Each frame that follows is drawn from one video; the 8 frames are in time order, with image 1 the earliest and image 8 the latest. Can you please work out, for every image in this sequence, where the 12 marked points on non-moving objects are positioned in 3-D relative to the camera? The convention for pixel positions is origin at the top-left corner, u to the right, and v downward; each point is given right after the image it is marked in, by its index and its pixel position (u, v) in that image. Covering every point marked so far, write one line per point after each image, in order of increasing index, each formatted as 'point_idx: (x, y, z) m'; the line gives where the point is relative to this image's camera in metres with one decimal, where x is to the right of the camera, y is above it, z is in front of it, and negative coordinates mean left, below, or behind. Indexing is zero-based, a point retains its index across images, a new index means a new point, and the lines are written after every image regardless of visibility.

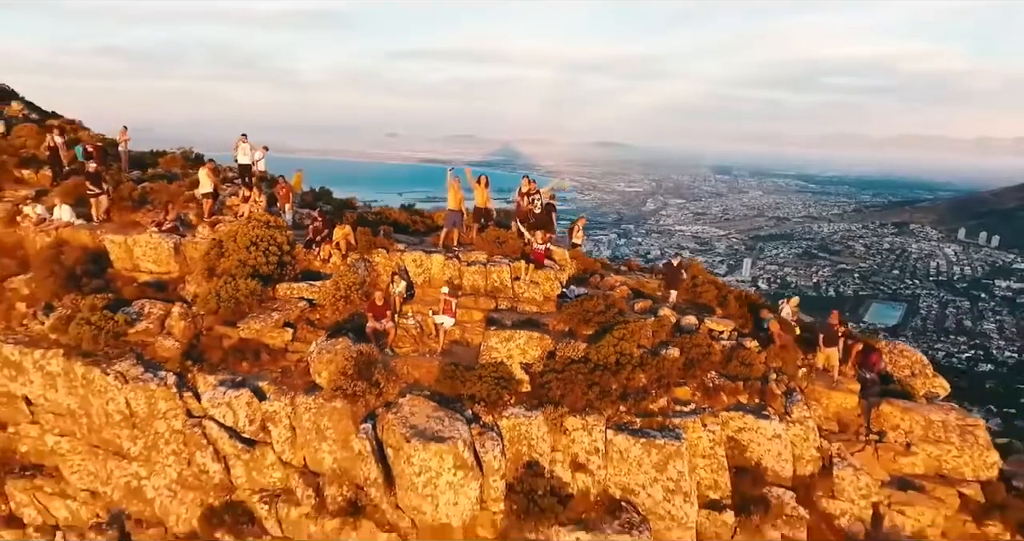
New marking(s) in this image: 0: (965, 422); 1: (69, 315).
0: (+3.9, -1.3, +6.0) m
1: (-3.9, -0.4, +6.3) m
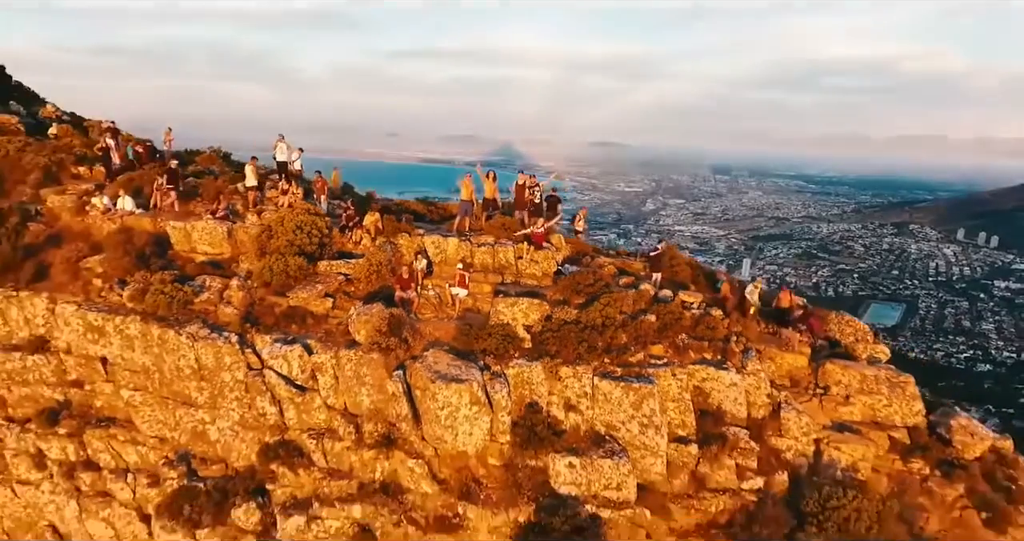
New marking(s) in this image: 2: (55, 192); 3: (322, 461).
0: (+3.9, -1.1, +7.1) m
1: (-3.9, -0.2, +7.4) m
2: (-6.3, +1.1, +9.7) m
3: (-1.8, -1.8, +6.5) m
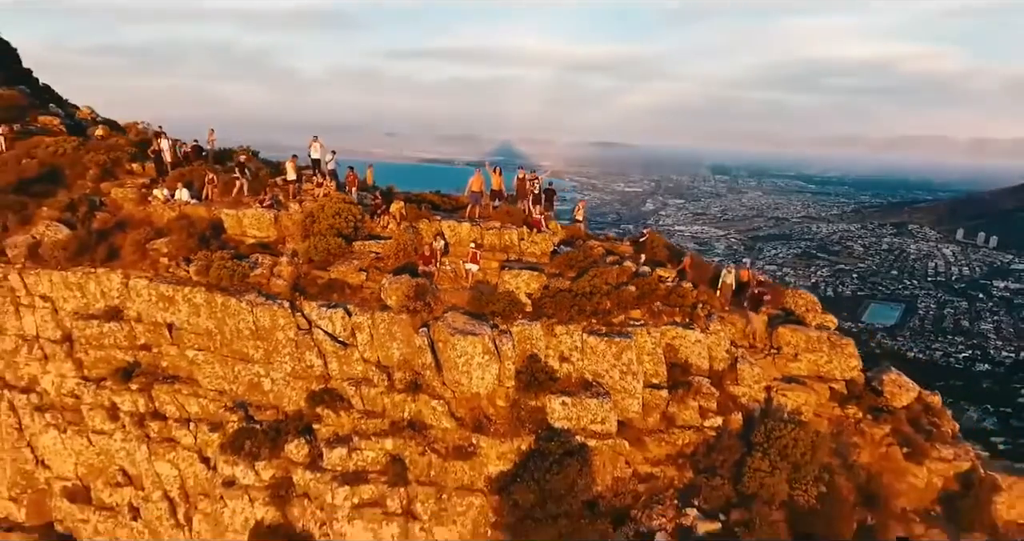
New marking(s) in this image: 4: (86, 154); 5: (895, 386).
0: (+4.0, -0.8, +8.5) m
1: (-3.8, +0.1, +8.8) m
2: (-6.2, +1.3, +11.1) m
3: (-1.7, -1.5, +7.8) m
4: (-7.7, +2.1, +12.7) m
5: (+4.7, -1.4, +8.4) m
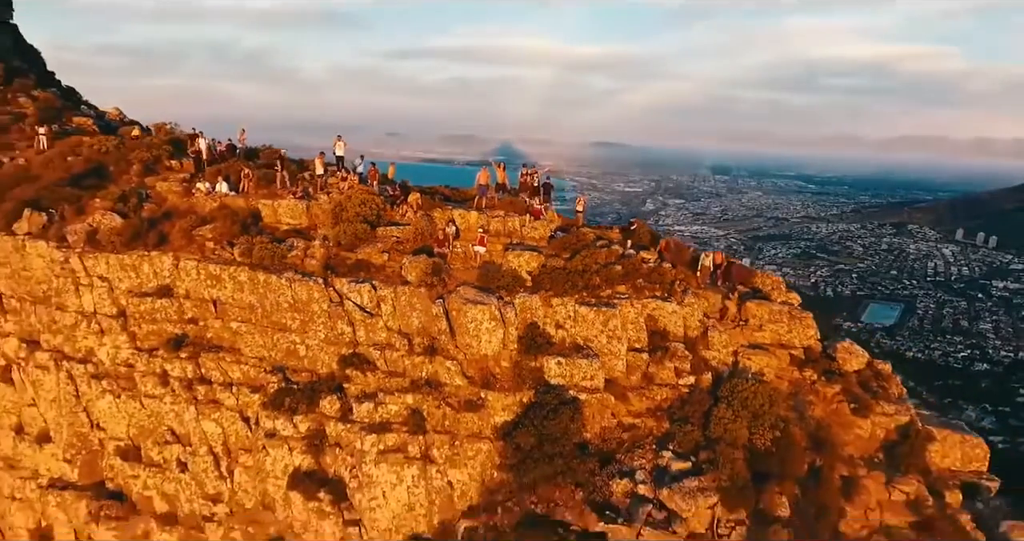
0: (+4.0, -0.6, +9.7) m
1: (-3.8, +0.3, +10.1) m
2: (-6.2, +1.6, +12.4) m
3: (-1.7, -1.2, +9.1) m
4: (-7.6, +2.4, +13.9) m
5: (+4.7, -1.1, +9.7) m
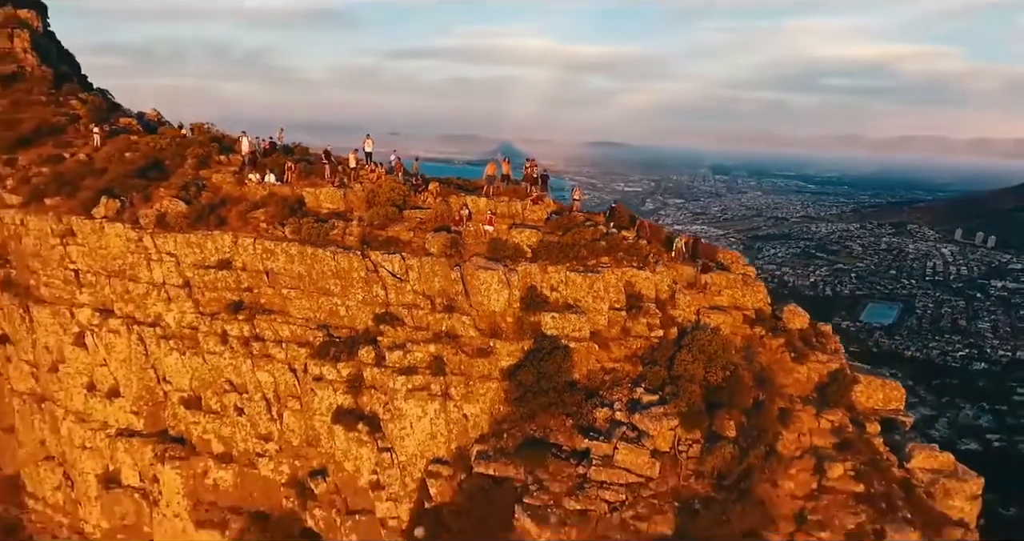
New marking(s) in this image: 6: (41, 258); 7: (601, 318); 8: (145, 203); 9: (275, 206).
0: (+4.1, -0.2, +11.8) m
1: (-3.7, +0.8, +12.1) m
2: (-6.1, +2.0, +14.4) m
3: (-1.6, -0.8, +11.1) m
4: (-7.6, +2.8, +16.0) m
5: (+4.7, -0.7, +11.7) m
6: (-10.1, +0.3, +14.8) m
7: (+1.4, -0.8, +10.9) m
8: (-7.4, +1.4, +13.9) m
9: (-4.4, +1.2, +12.6) m
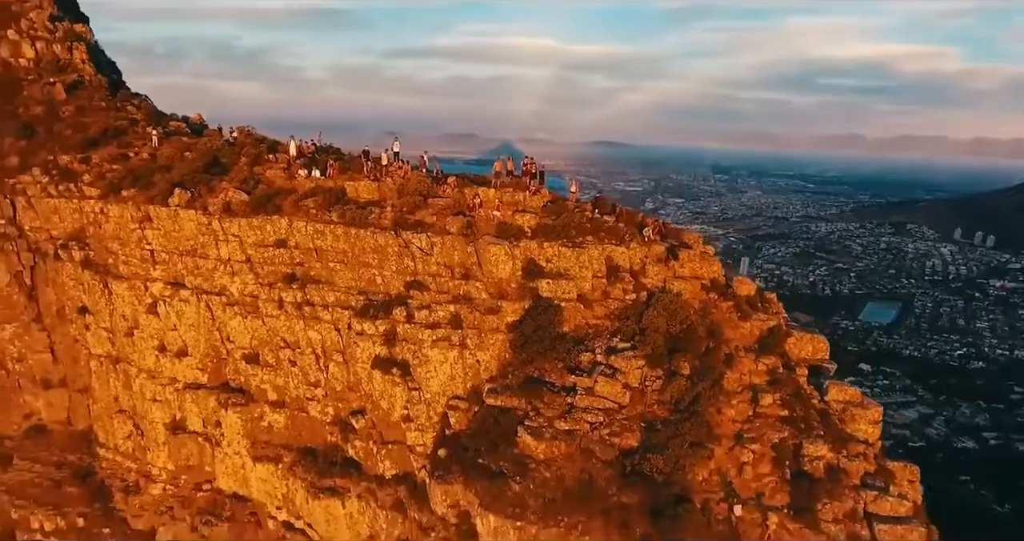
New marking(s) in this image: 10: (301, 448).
0: (+4.1, +0.3, +14.6) m
1: (-3.7, +1.2, +14.9) m
2: (-6.1, +2.5, +17.2) m
3: (-1.6, -0.3, +14.0) m
4: (-7.5, +3.3, +18.8) m
5: (+4.8, -0.2, +14.5) m
6: (-10.0, +0.7, +17.6) m
7: (+1.5, -0.3, +13.7) m
8: (-7.3, +1.8, +16.7) m
9: (-4.3, +1.7, +15.5) m
10: (-4.8, -4.0, +15.7) m
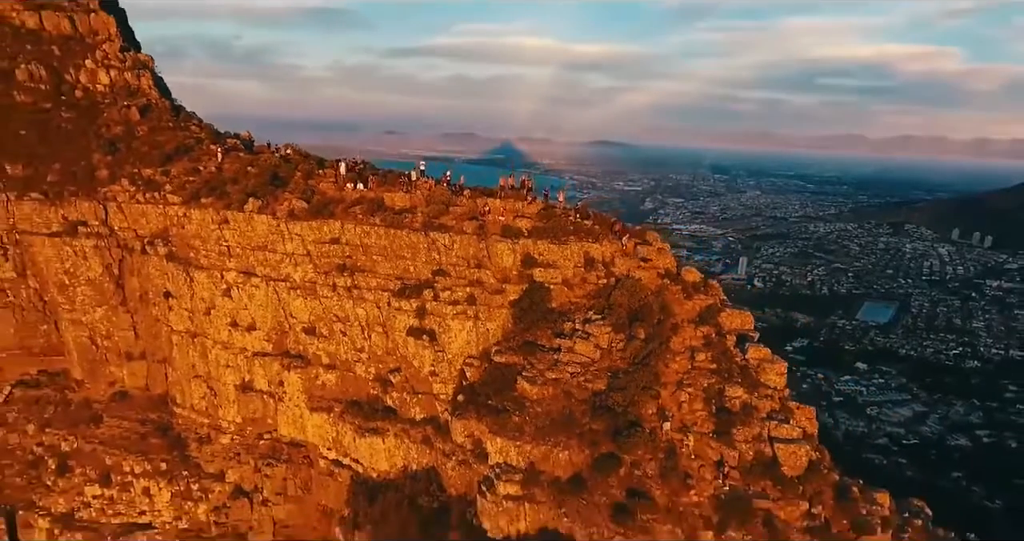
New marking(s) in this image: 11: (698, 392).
0: (+4.2, +0.5, +19.1) m
1: (-3.6, +1.5, +19.4) m
2: (-6.0, +2.8, +21.7) m
3: (-1.5, -0.1, +18.4) m
4: (-7.5, +3.5, +23.2) m
5: (+4.8, 0.0, +19.0) m
6: (-10.0, +1.0, +22.1) m
7: (+1.5, 0.0, +18.2) m
8: (-7.3, +2.1, +21.1) m
9: (-4.2, +1.9, +19.9) m
10: (-4.8, -3.8, +20.1) m
11: (+4.4, -2.9, +16.5) m
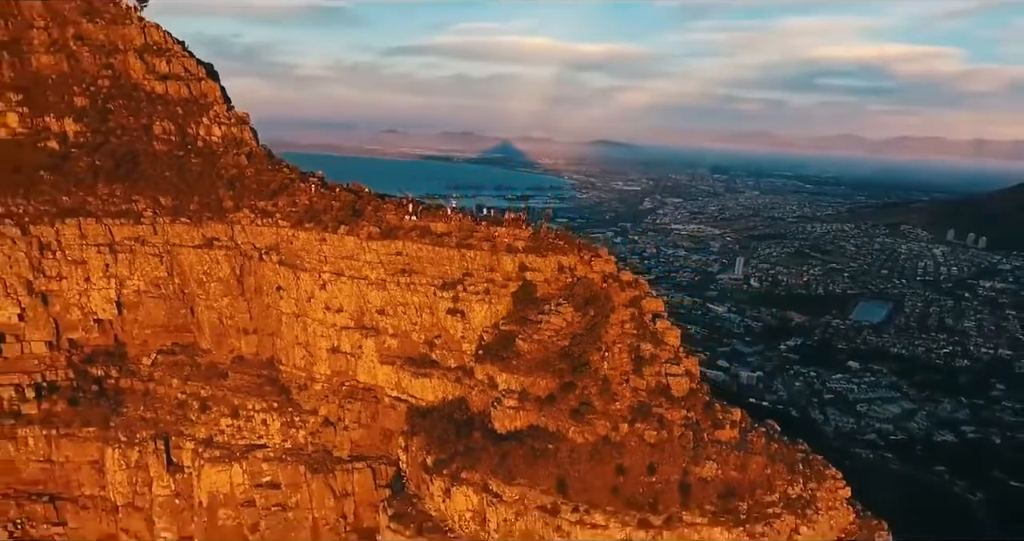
0: (+4.2, +0.4, +30.0) m
1: (-3.6, +1.4, +30.4) m
2: (-6.0, +2.7, +32.6) m
3: (-1.5, -0.2, +29.4) m
4: (-7.4, +3.4, +34.2) m
5: (+4.9, -0.1, +30.0) m
6: (-9.9, +0.9, +33.0) m
7: (+1.5, -0.2, +29.2) m
8: (-7.2, +2.0, +32.1) m
9: (-4.2, +1.8, +30.9) m
10: (-4.7, -3.9, +31.1) m
11: (+4.5, -3.0, +27.5) m
